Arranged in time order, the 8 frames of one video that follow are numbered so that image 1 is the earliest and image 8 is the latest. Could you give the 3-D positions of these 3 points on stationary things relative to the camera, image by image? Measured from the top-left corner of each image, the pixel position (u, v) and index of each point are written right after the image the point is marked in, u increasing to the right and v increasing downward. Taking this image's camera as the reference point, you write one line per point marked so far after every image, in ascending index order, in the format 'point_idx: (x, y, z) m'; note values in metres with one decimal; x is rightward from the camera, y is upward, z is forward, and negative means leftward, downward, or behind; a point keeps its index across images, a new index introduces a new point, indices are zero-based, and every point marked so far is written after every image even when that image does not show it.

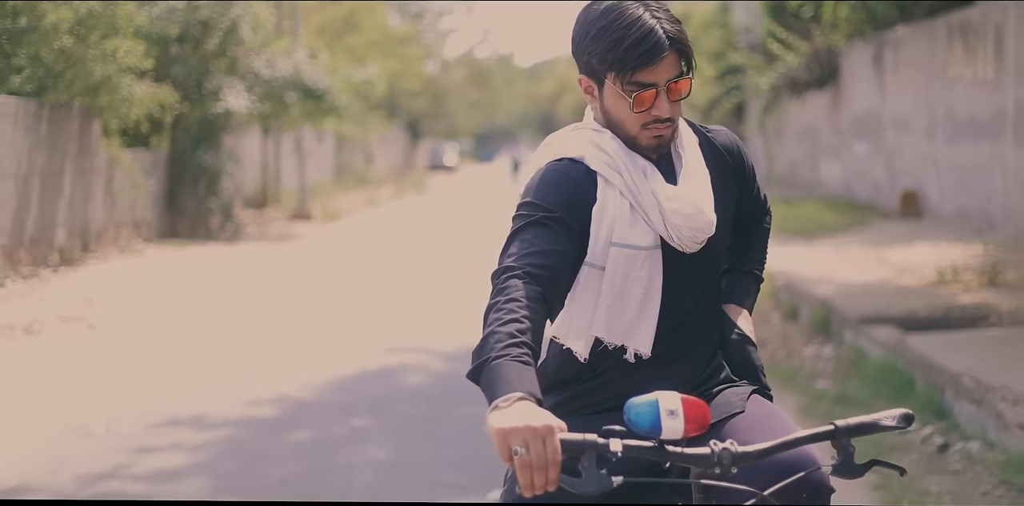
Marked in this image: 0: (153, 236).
0: (-3.4, +0.2, +17.2) m
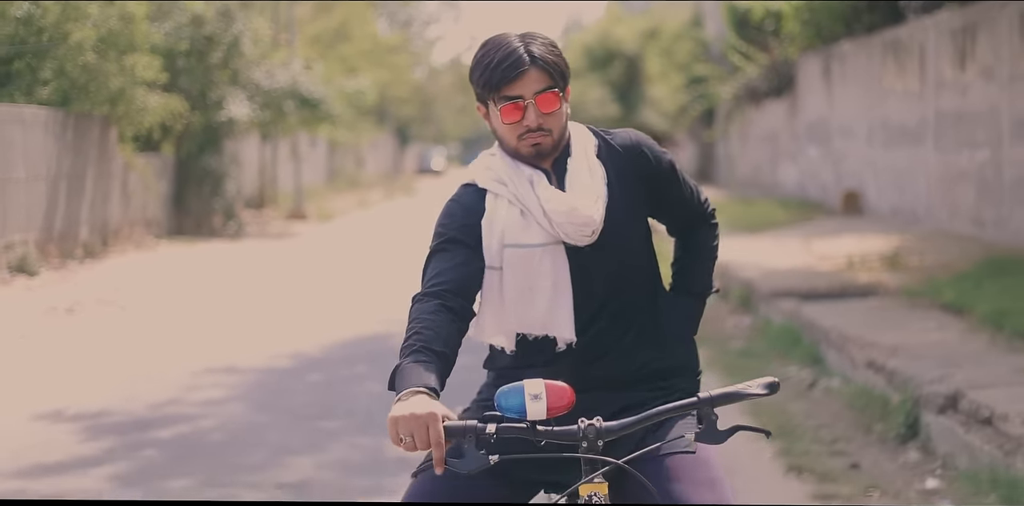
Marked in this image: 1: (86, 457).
0: (-3.5, +0.2, +18.7) m
1: (-1.3, -0.6, +5.5) m
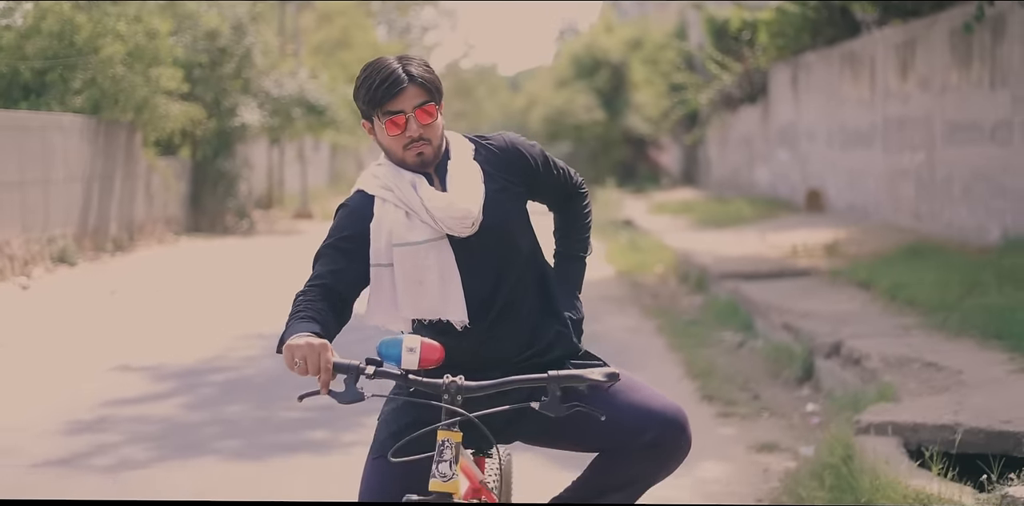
0: (-3.6, +0.2, +20.2) m
1: (-1.4, -0.5, +7.0) m
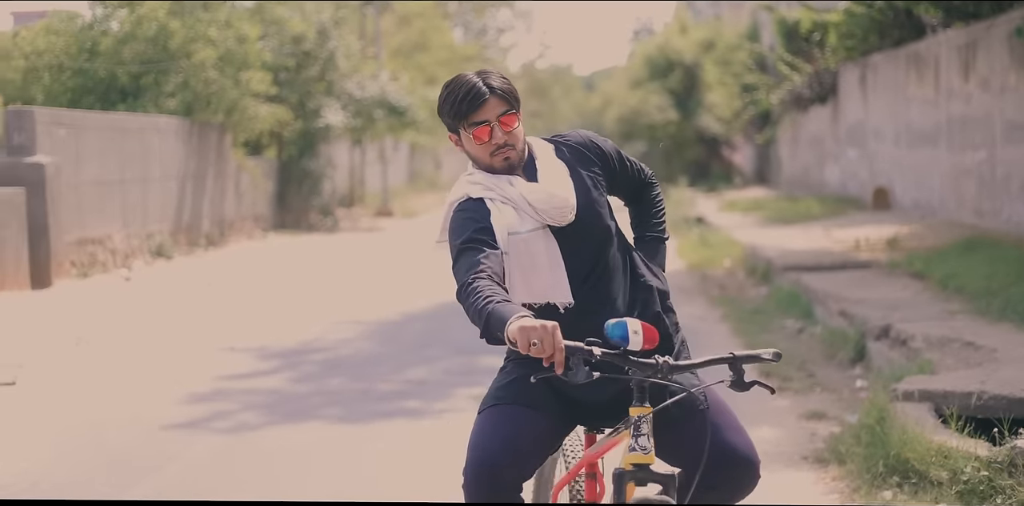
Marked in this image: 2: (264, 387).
0: (-2.8, +0.3, +20.9) m
1: (-1.1, -0.5, +7.7) m
2: (-1.0, -0.5, +7.2) m
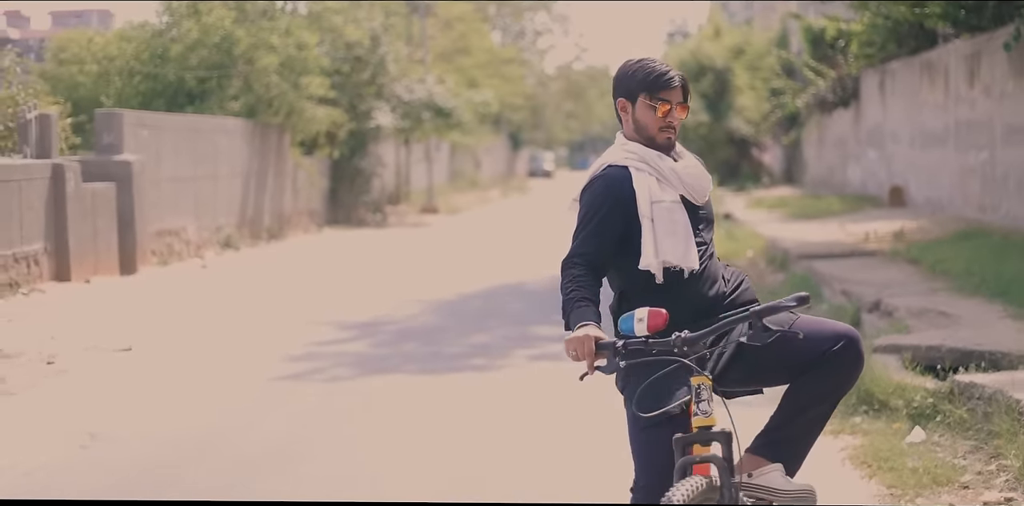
0: (-2.3, +0.4, +22.3) m
1: (-0.8, -0.4, +9.0) m
2: (-0.8, -0.5, +8.5) m
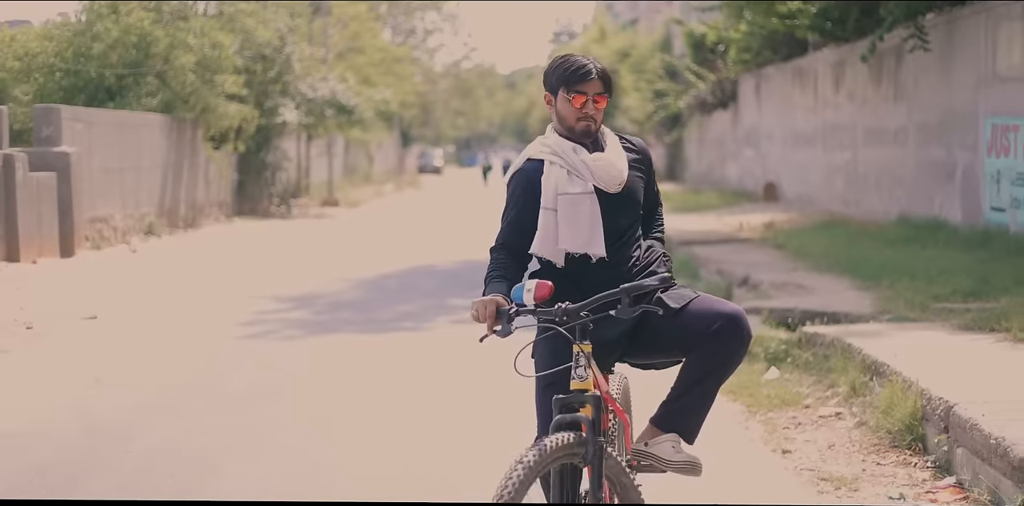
0: (-3.6, +0.5, +23.5) m
1: (-1.3, -0.3, +10.3) m
2: (-1.2, -0.3, +9.9) m
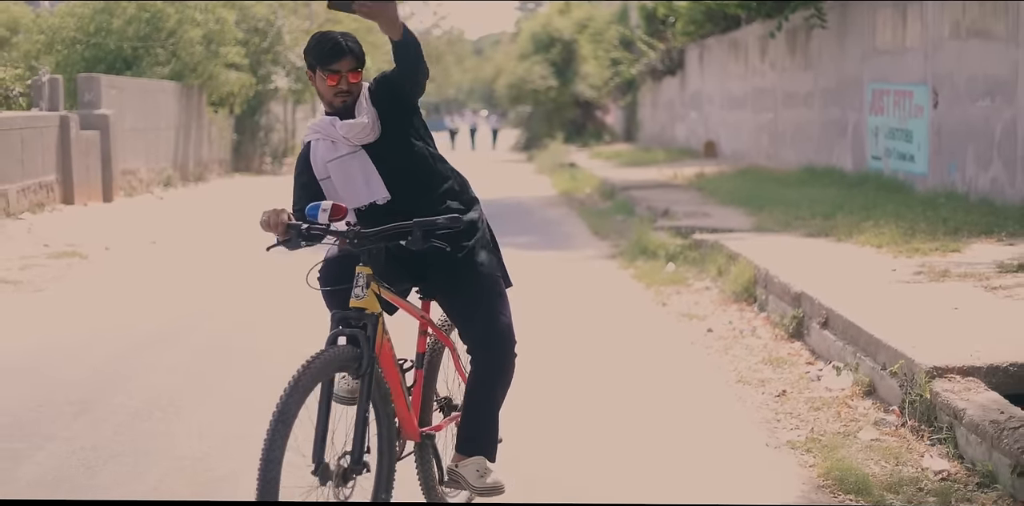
0: (-4.0, +1.2, +26.3) m
1: (-1.5, +0.1, +13.2) m
2: (-1.4, +0.1, +12.7) m
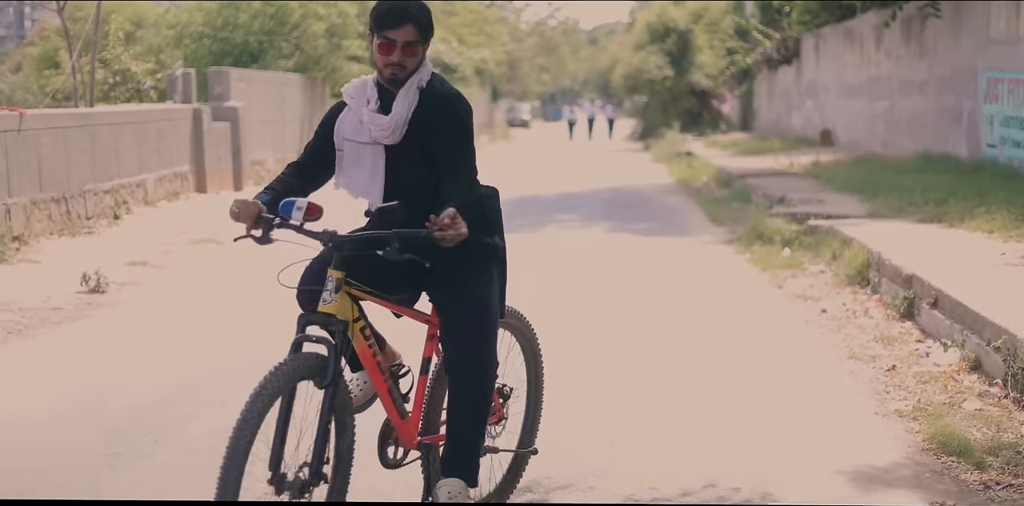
0: (-2.3, +1.3, +26.8) m
1: (-0.6, +0.2, +13.6) m
2: (-0.5, +0.2, +13.2) m
